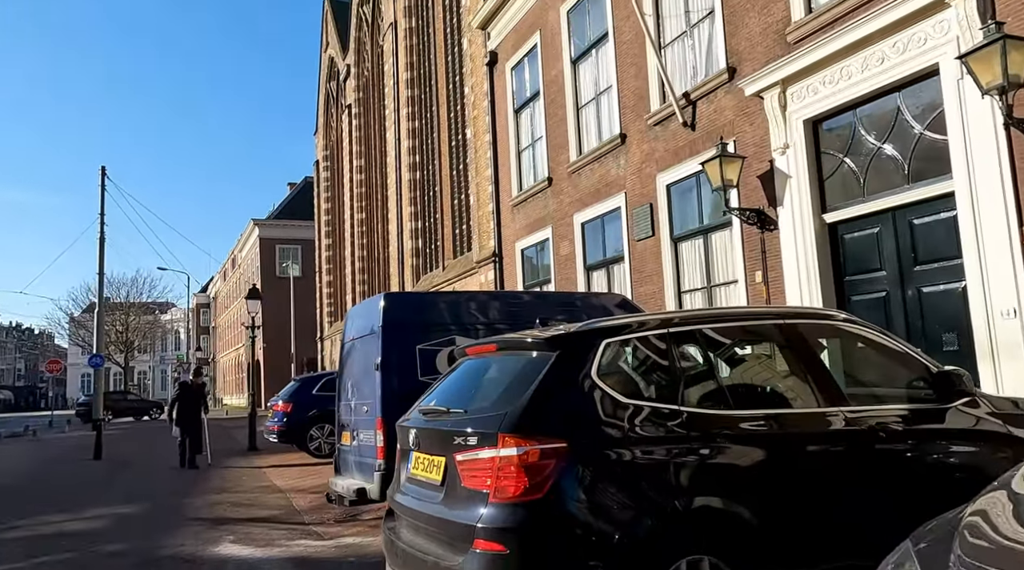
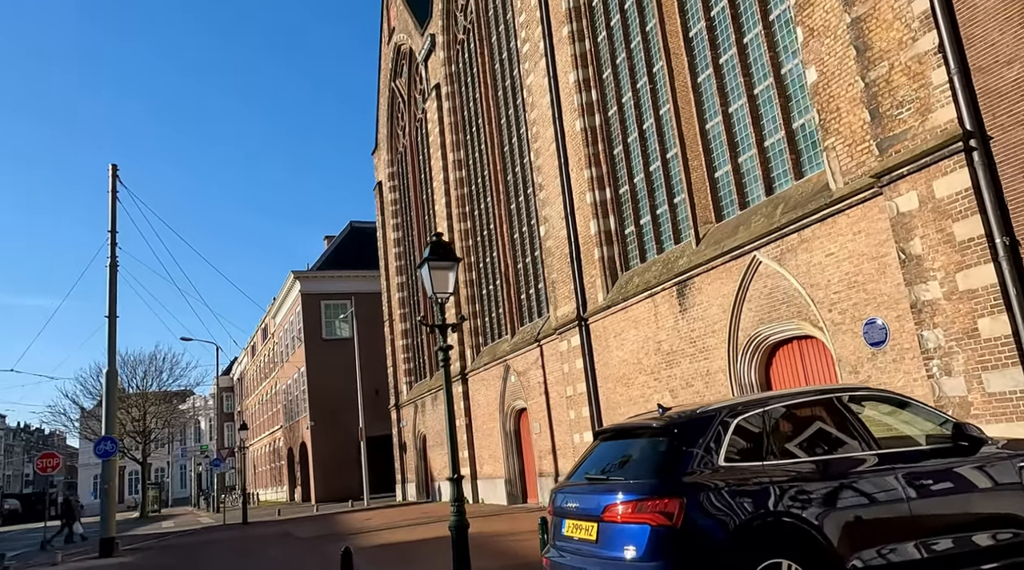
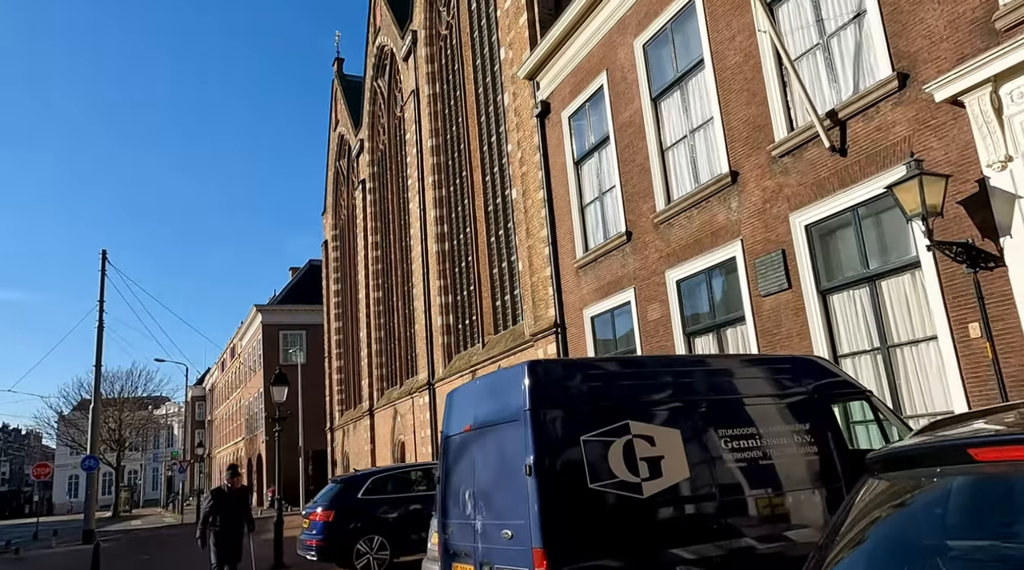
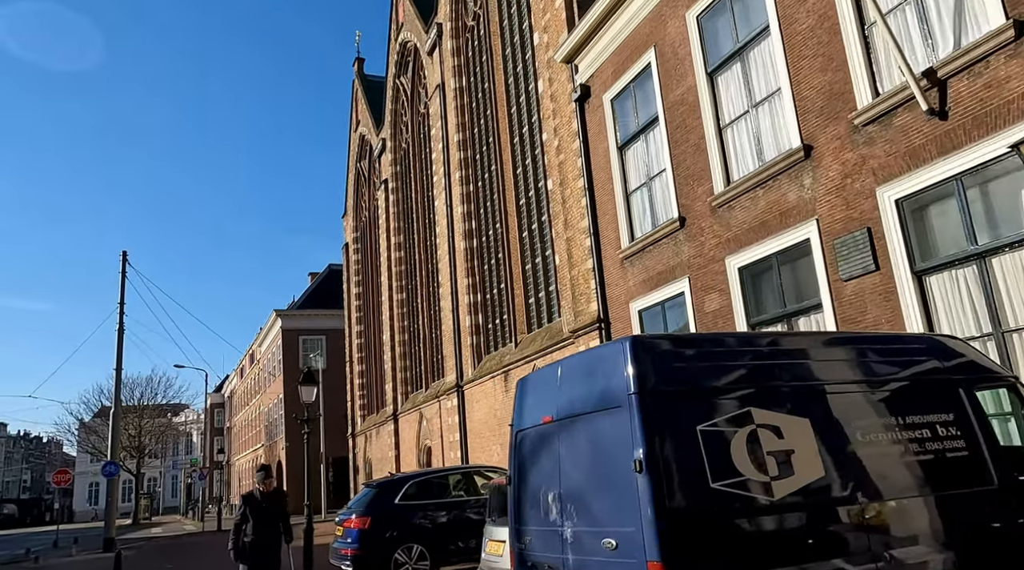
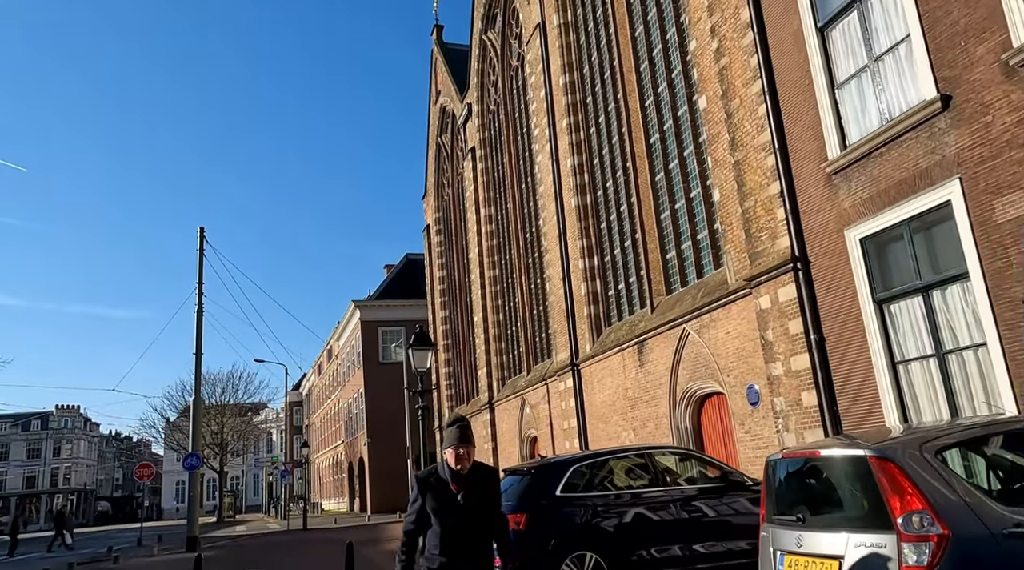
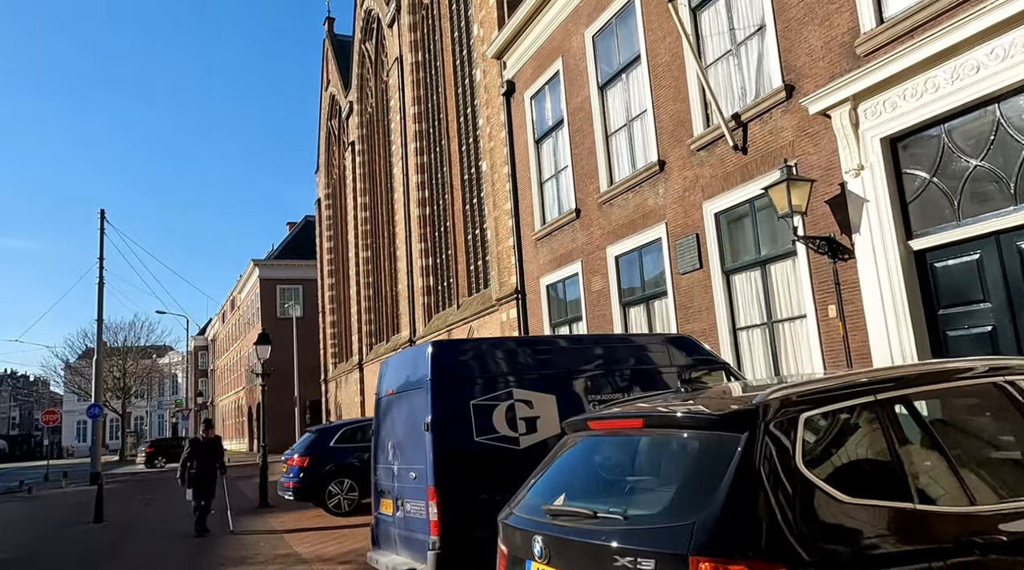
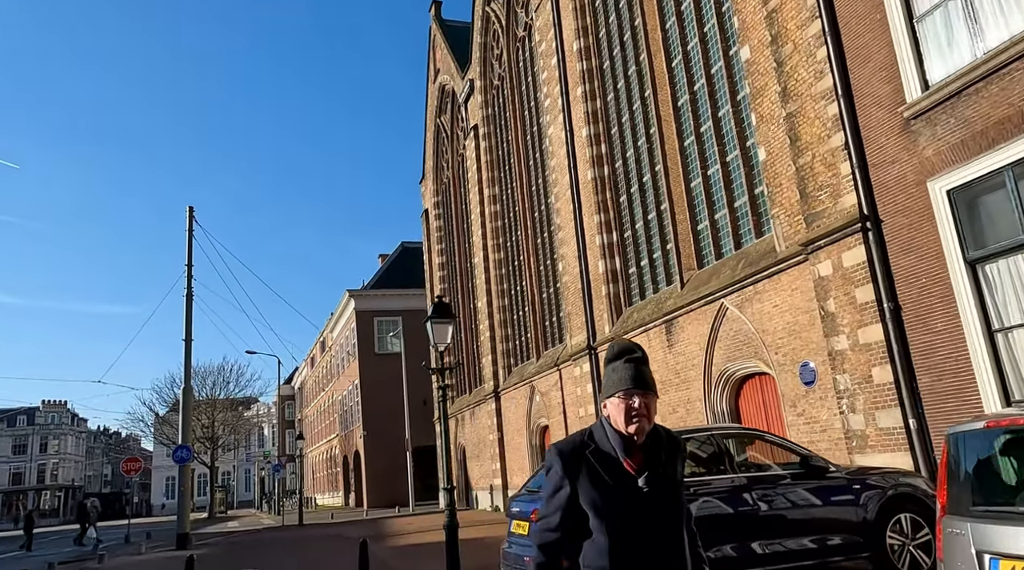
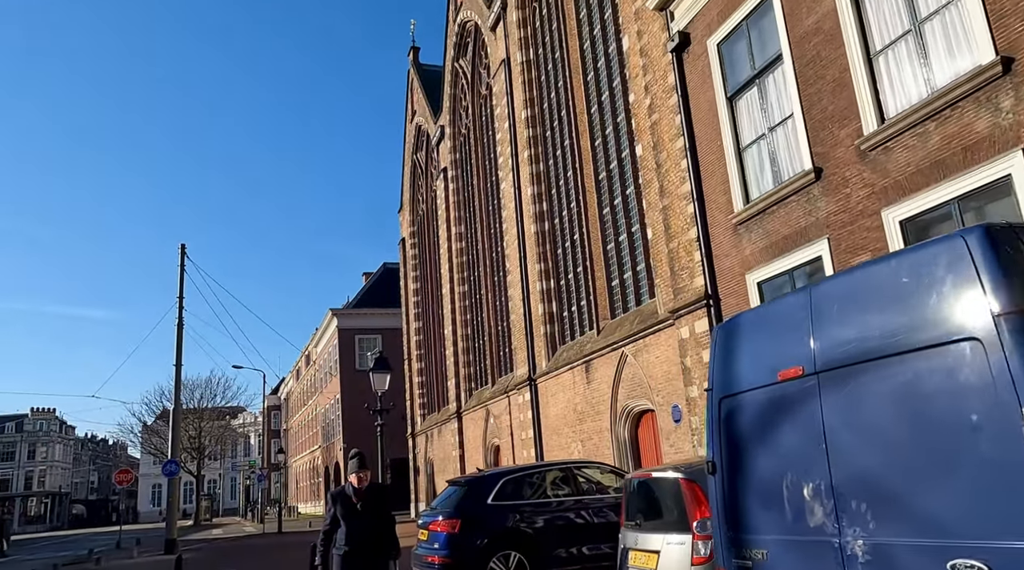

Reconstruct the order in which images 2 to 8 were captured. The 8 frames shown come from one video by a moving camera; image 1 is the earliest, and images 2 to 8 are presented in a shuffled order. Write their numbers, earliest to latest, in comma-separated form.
6, 3, 4, 8, 5, 7, 2
